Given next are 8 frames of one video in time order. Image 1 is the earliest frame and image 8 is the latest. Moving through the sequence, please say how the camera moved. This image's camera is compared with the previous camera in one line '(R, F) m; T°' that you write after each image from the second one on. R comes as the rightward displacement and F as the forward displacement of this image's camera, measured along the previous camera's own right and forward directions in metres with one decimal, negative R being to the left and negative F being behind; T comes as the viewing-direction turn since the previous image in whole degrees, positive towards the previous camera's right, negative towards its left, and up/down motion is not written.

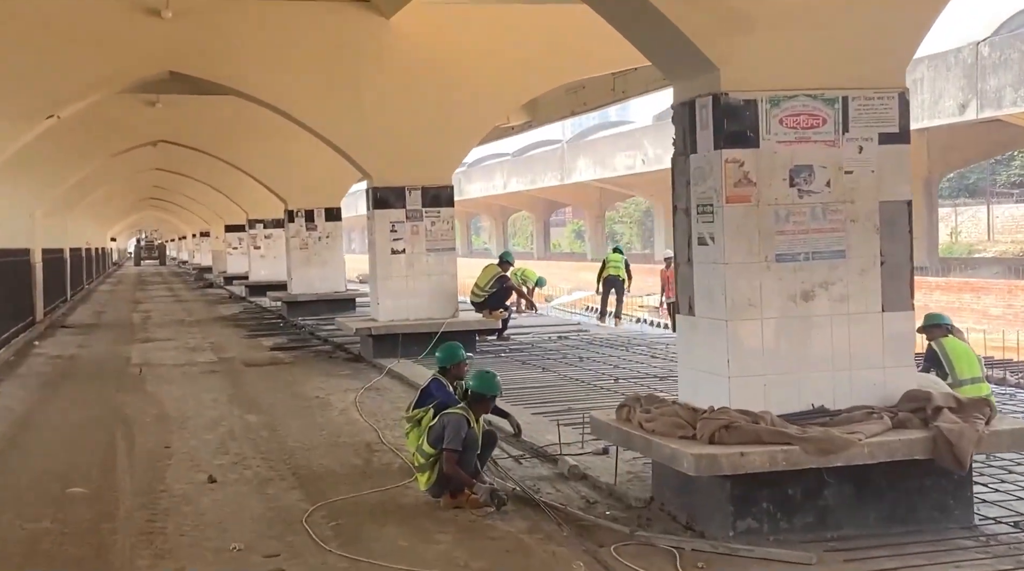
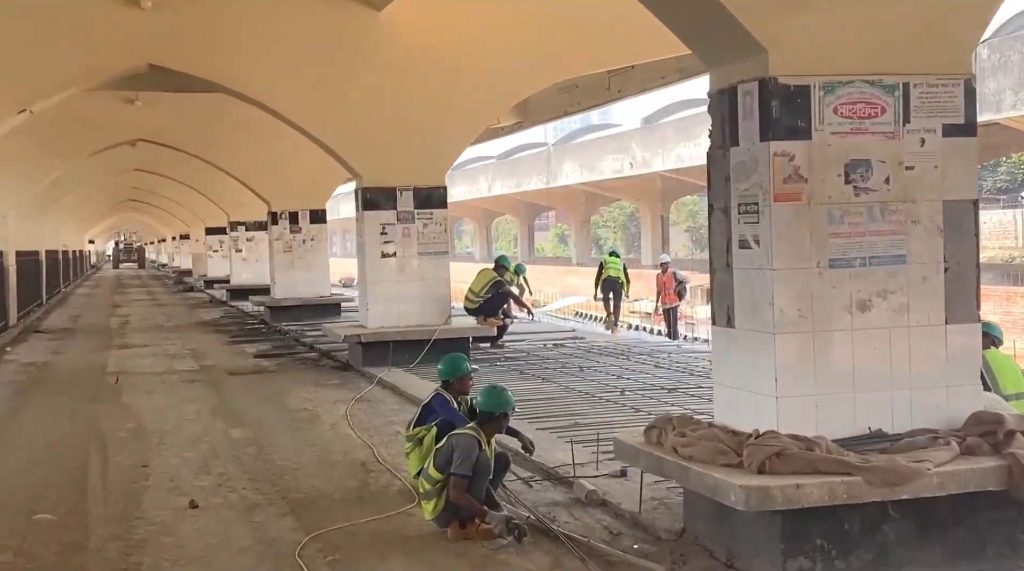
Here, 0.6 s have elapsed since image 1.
(-0.2, +0.5) m; +1°
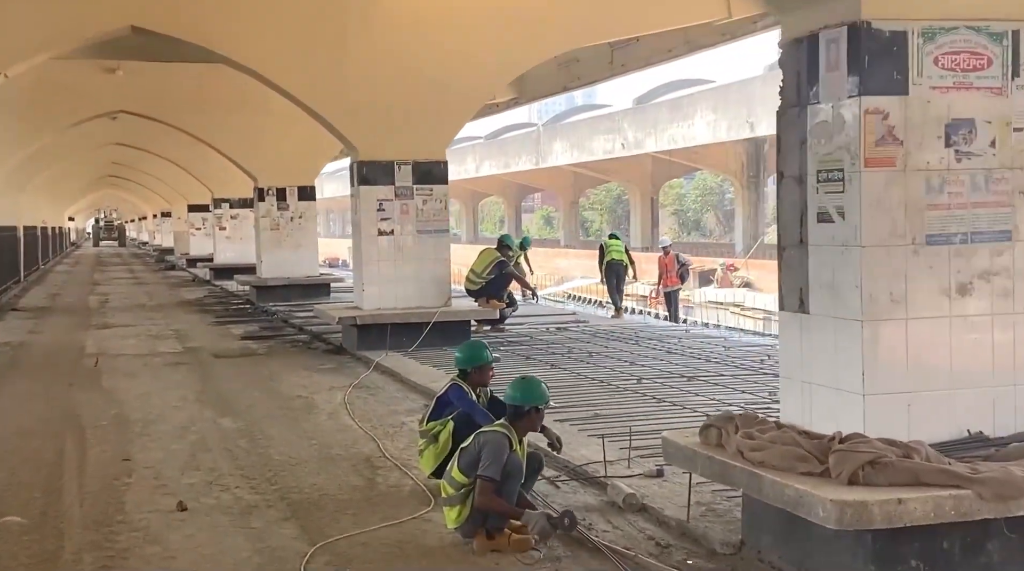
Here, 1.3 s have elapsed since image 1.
(-0.2, +0.6) m; +1°
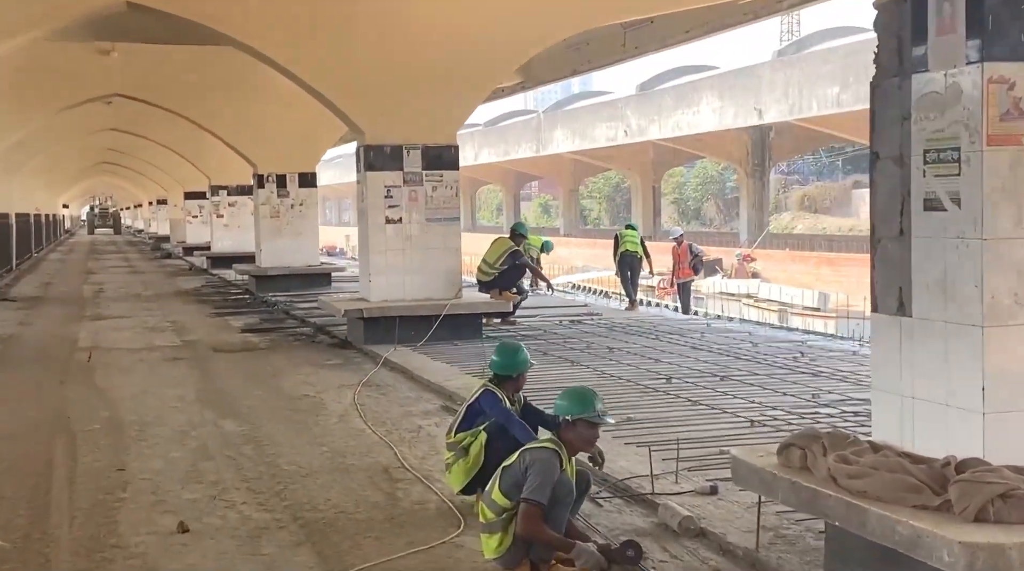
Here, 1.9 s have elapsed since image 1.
(-0.2, +0.5) m; 0°
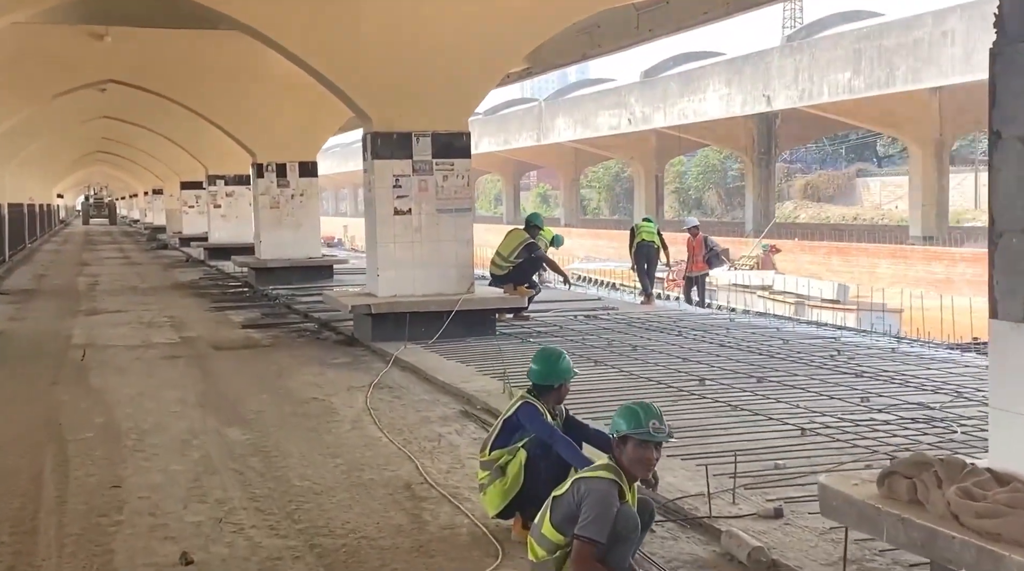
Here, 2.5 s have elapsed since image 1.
(-0.2, +0.5) m; 0°
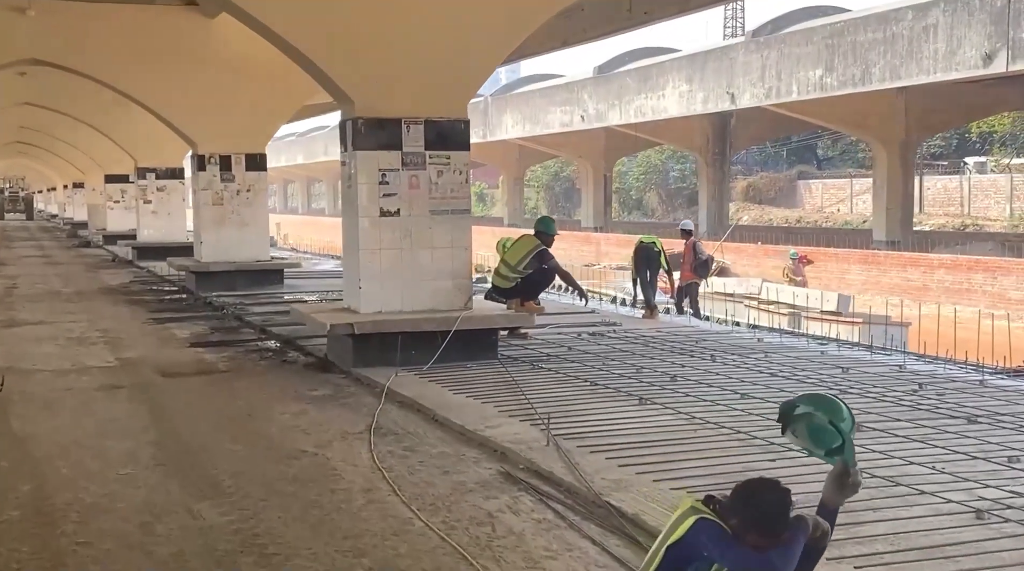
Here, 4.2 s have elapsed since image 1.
(-0.6, +1.4) m; +4°
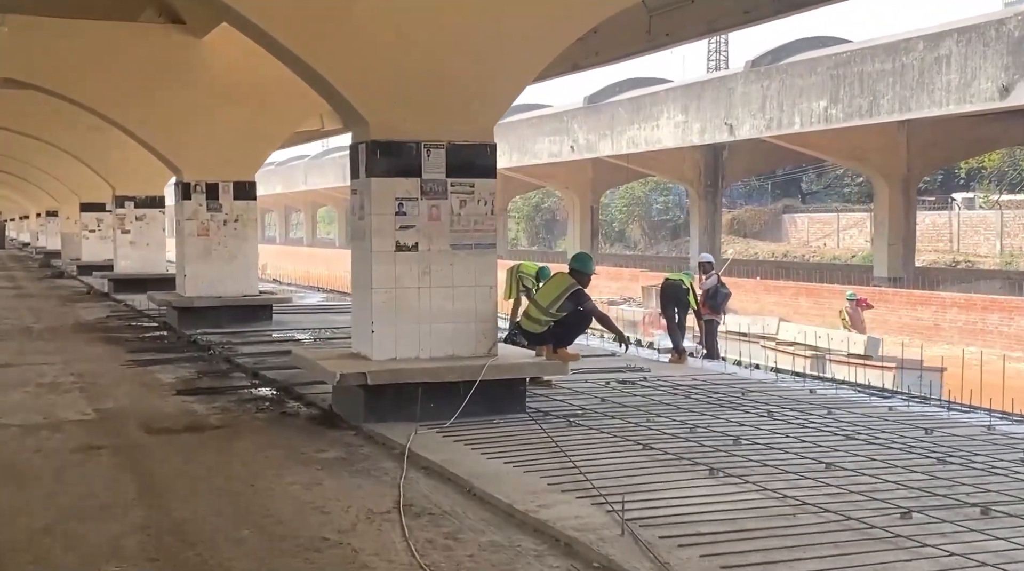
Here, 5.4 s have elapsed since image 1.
(-0.4, +0.9) m; +1°
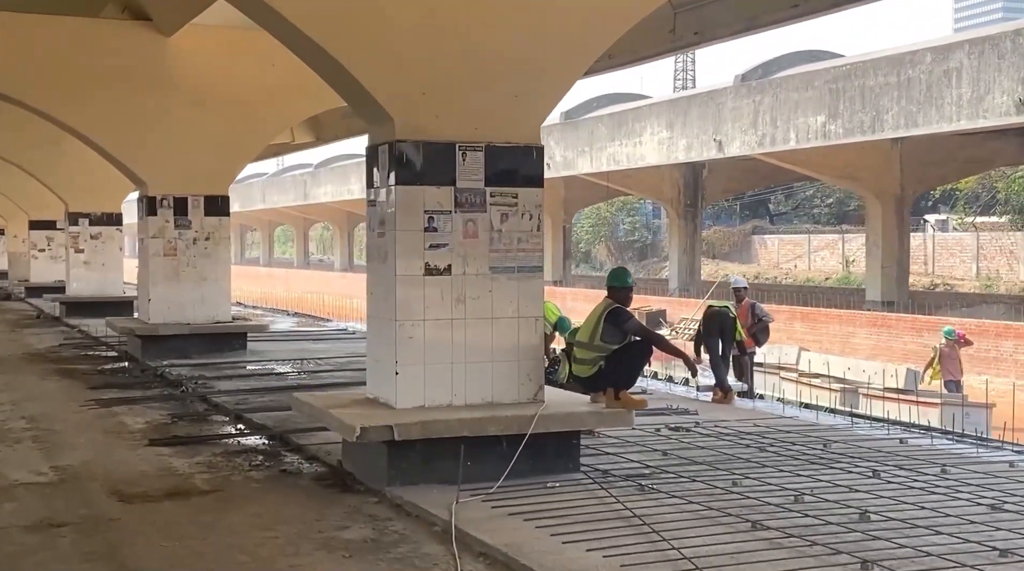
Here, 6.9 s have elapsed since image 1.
(-0.6, +1.3) m; +2°
